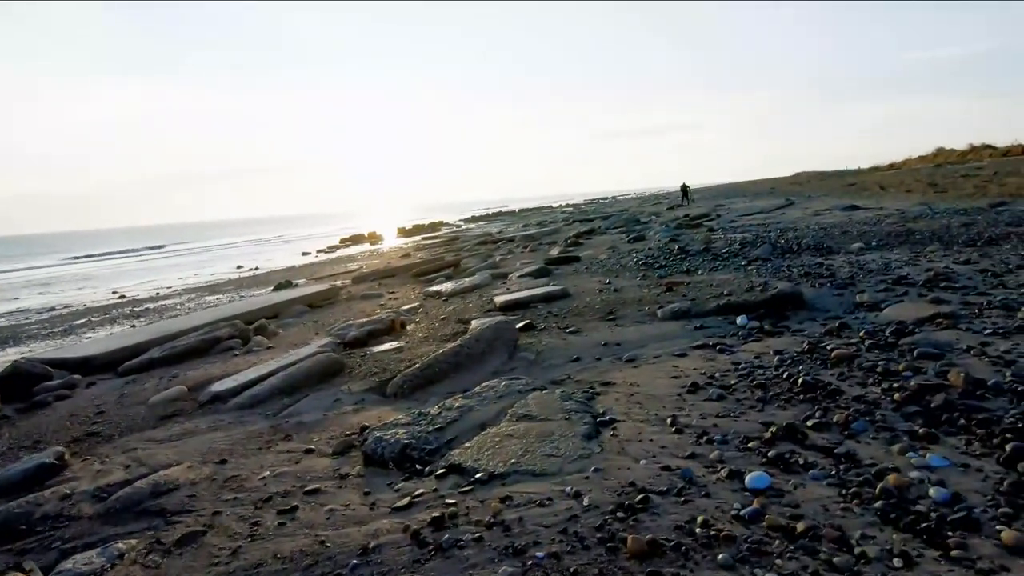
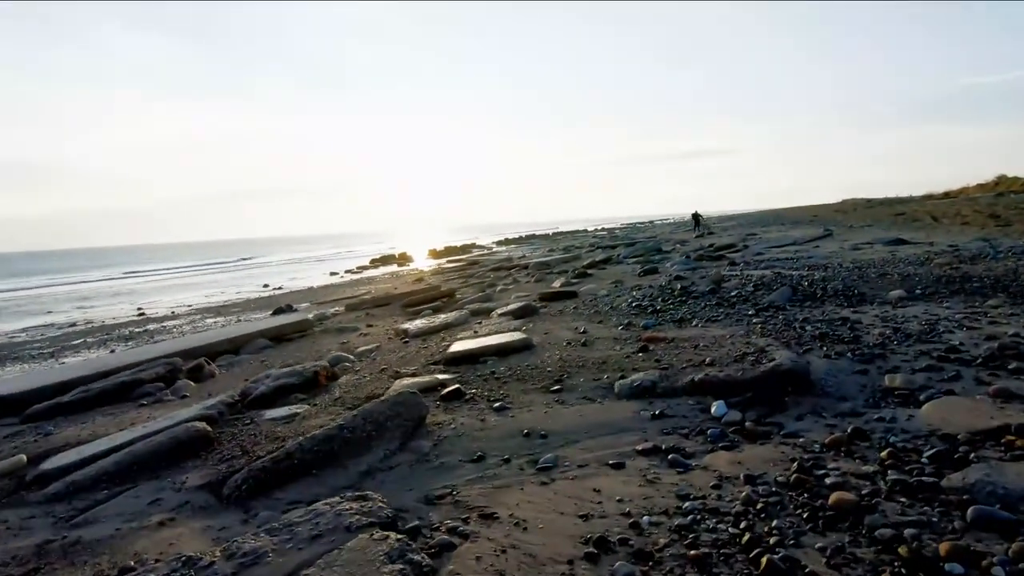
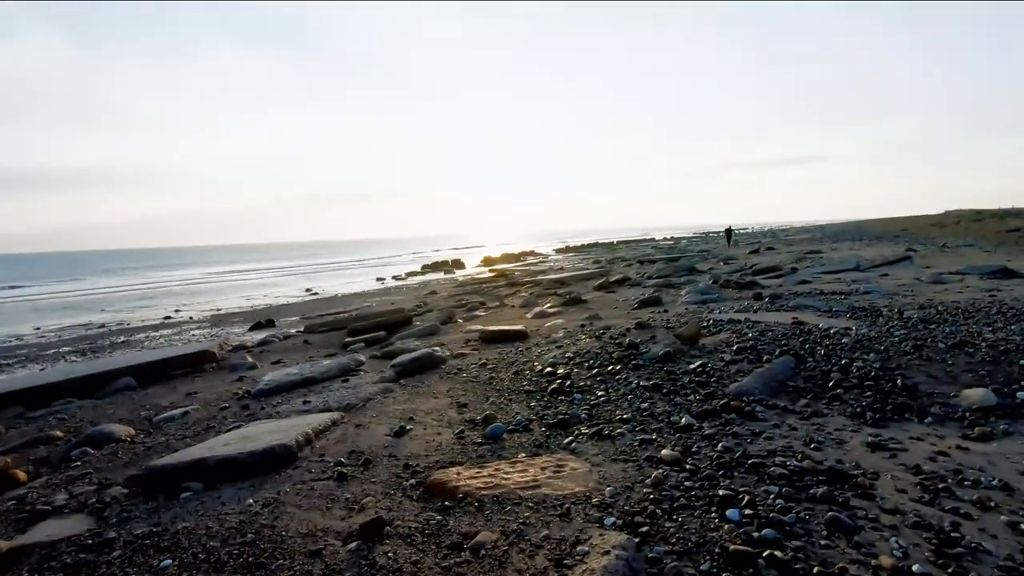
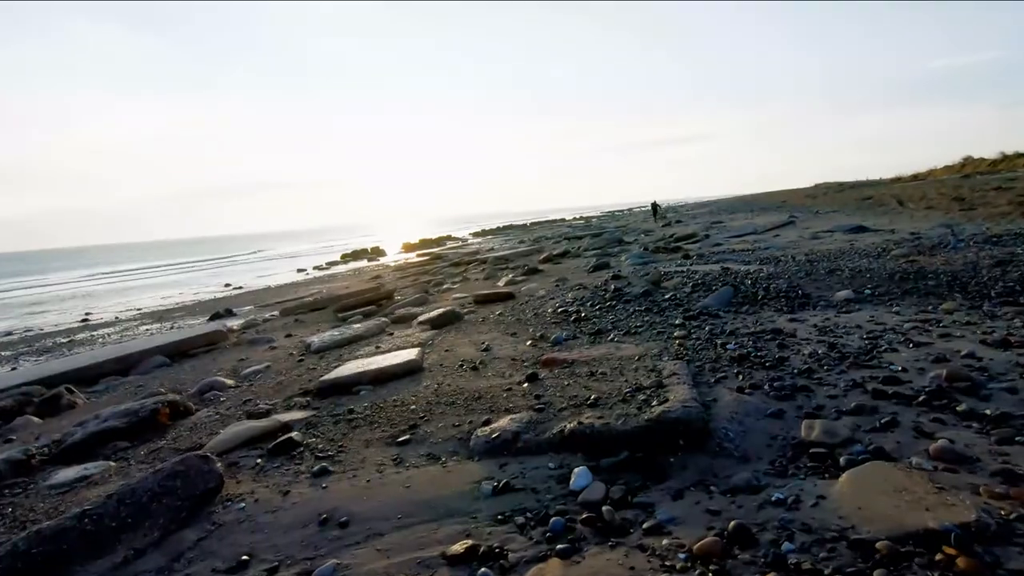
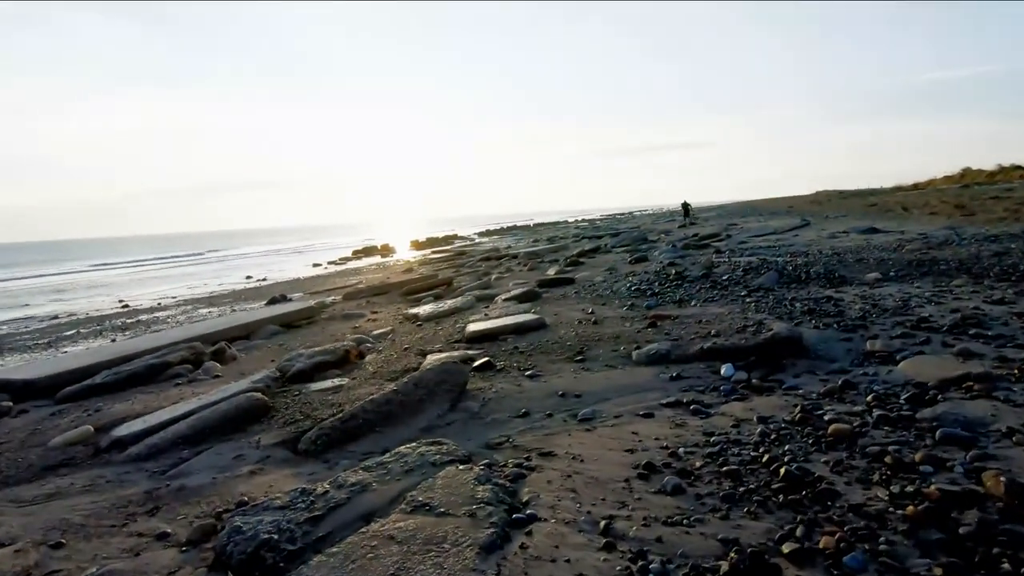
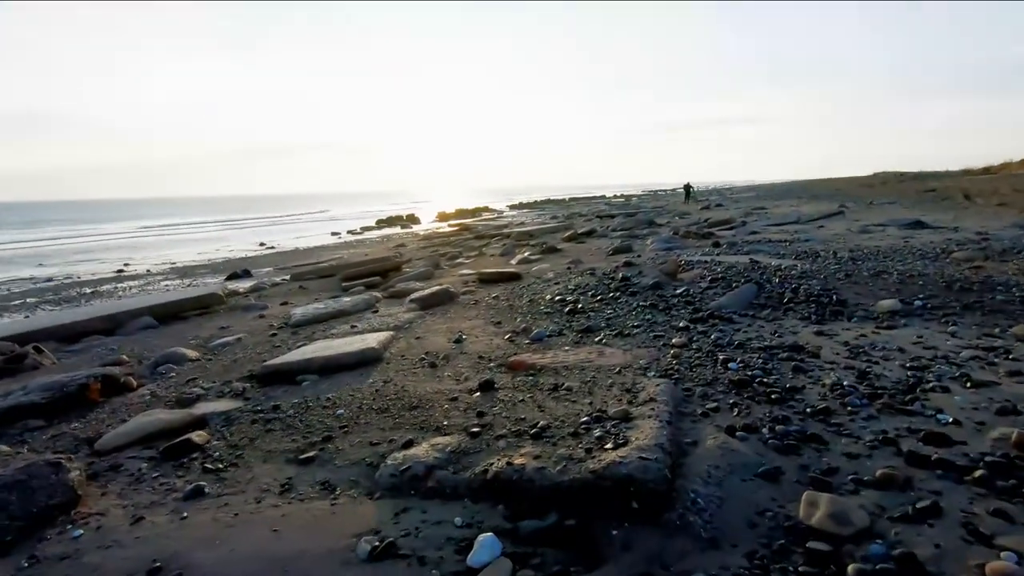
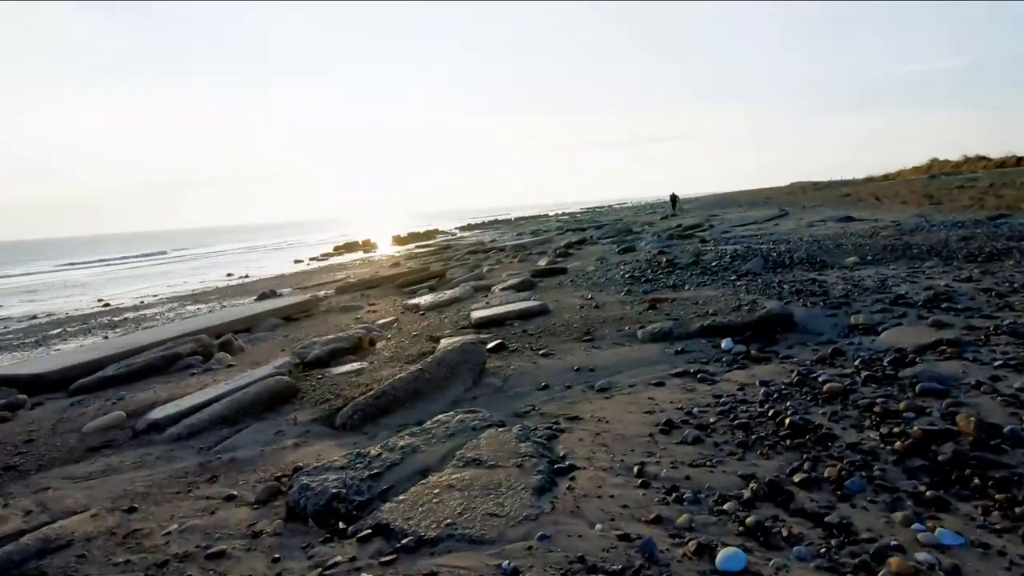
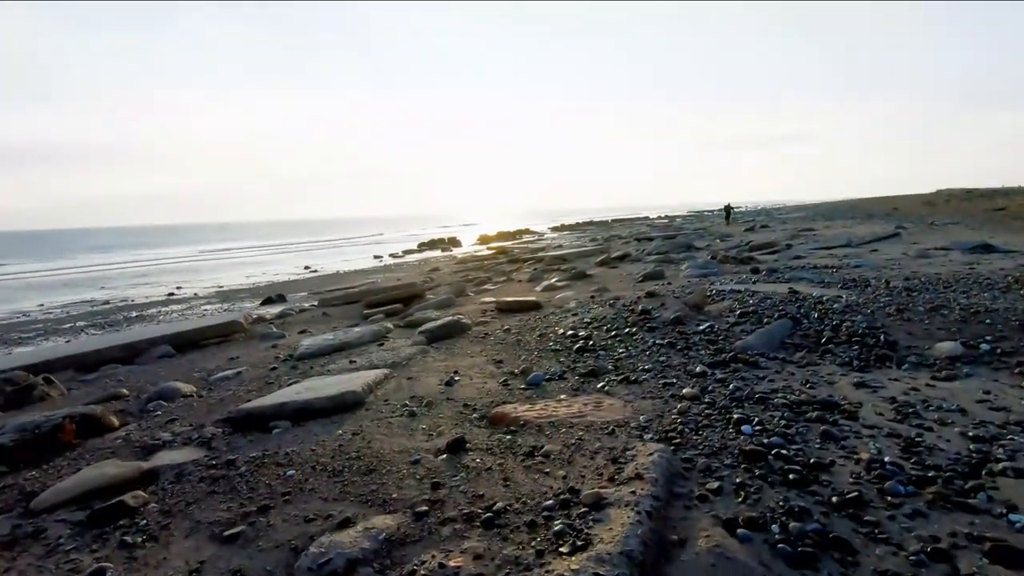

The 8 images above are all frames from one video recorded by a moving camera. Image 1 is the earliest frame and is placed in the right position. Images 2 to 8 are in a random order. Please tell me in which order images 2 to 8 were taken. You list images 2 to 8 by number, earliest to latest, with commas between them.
7, 5, 2, 4, 6, 8, 3
